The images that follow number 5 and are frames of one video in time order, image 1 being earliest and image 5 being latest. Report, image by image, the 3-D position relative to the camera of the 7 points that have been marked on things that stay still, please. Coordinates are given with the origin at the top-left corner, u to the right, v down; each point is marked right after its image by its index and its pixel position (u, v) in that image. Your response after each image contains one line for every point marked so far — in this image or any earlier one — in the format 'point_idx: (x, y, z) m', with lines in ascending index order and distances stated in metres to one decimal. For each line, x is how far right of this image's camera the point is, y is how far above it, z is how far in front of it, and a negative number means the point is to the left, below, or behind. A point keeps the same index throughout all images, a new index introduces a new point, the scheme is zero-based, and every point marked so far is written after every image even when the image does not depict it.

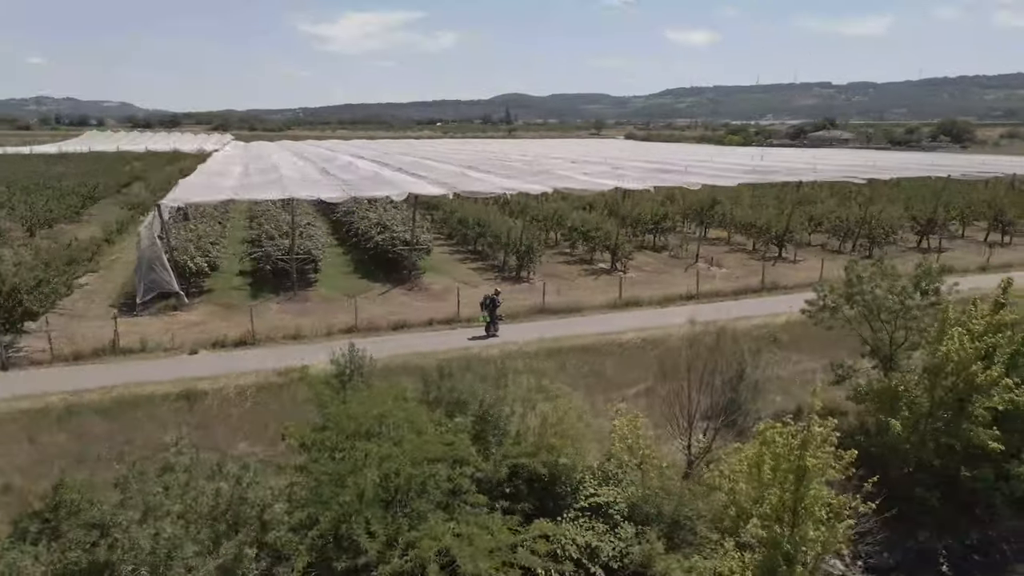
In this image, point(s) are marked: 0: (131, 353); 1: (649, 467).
0: (-8.0, -1.4, +15.6) m
1: (+2.1, -2.8, +11.4) m
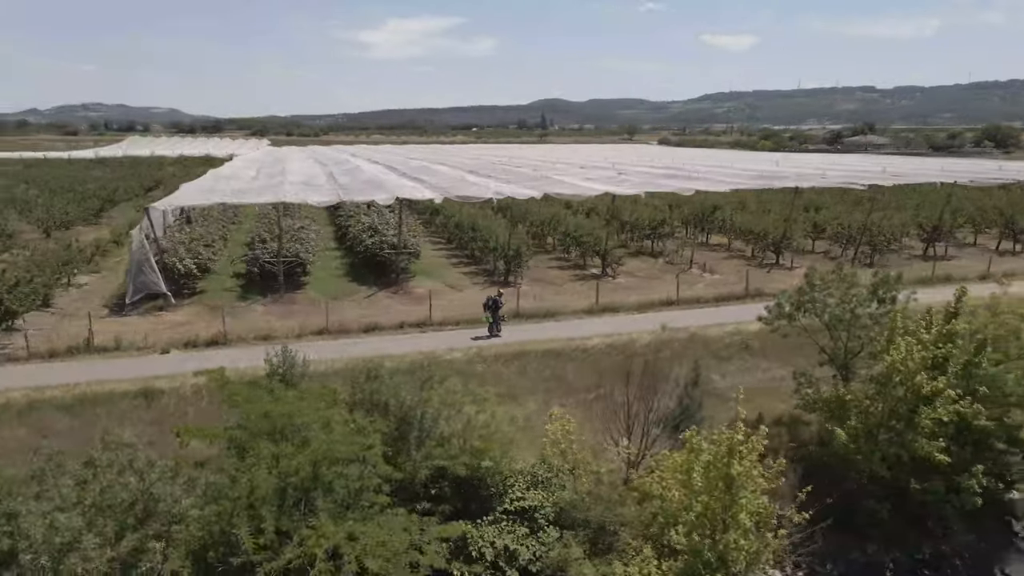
0: (-8.9, -1.4, +16.1) m
1: (+1.1, -2.9, +11.4) m
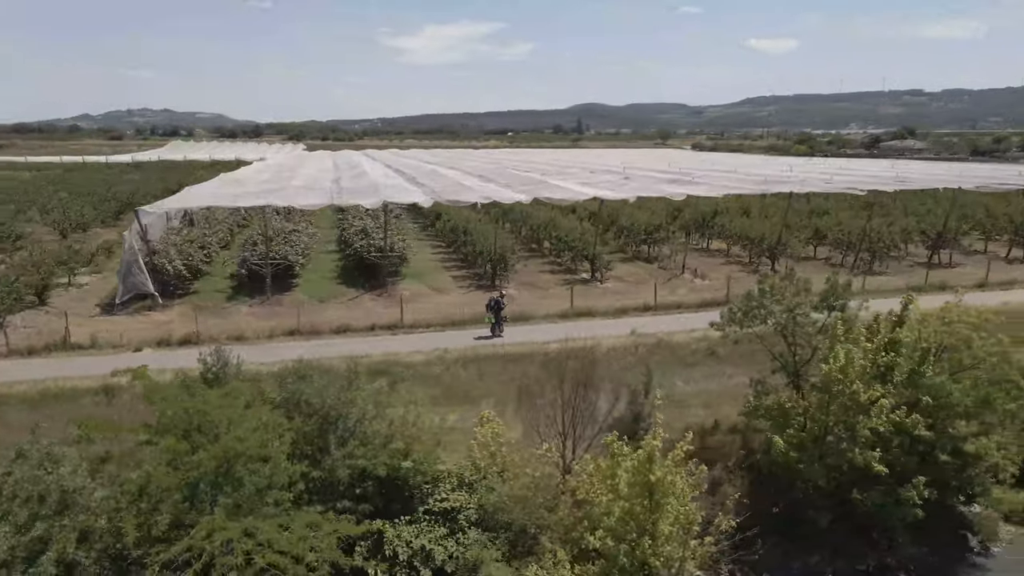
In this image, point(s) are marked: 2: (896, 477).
0: (-9.7, -1.4, +16.6) m
1: (0.0, -2.9, +11.5) m
2: (+6.3, -3.1, +12.2) m
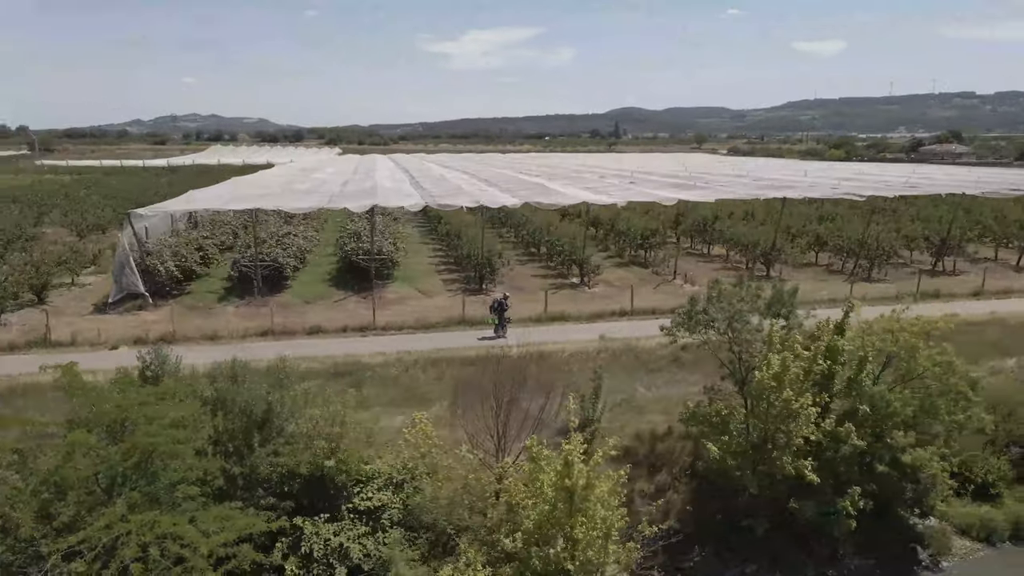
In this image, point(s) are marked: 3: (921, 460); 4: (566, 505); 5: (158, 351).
0: (-10.6, -1.4, +17.2) m
1: (-1.2, -3.0, +11.6) m
2: (+5.2, -3.2, +12.0) m
3: (+6.6, -2.8, +11.9) m
4: (+0.8, -2.9, +10.1) m
5: (-5.9, -1.0, +12.4) m
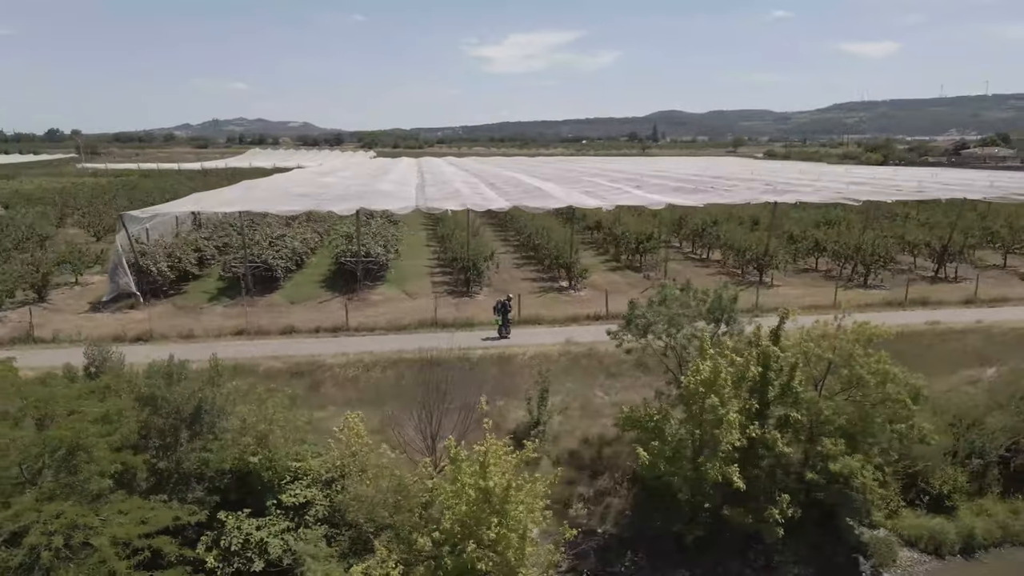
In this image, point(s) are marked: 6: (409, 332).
0: (-11.5, -1.3, +17.9) m
1: (-2.4, -3.0, +11.8) m
2: (+4.0, -3.3, +11.9) m
3: (+5.4, -2.9, +11.8) m
4: (-0.5, -3.0, +10.2) m
5: (-7.0, -1.0, +12.8) m
6: (-2.7, -1.1, +19.3) m
